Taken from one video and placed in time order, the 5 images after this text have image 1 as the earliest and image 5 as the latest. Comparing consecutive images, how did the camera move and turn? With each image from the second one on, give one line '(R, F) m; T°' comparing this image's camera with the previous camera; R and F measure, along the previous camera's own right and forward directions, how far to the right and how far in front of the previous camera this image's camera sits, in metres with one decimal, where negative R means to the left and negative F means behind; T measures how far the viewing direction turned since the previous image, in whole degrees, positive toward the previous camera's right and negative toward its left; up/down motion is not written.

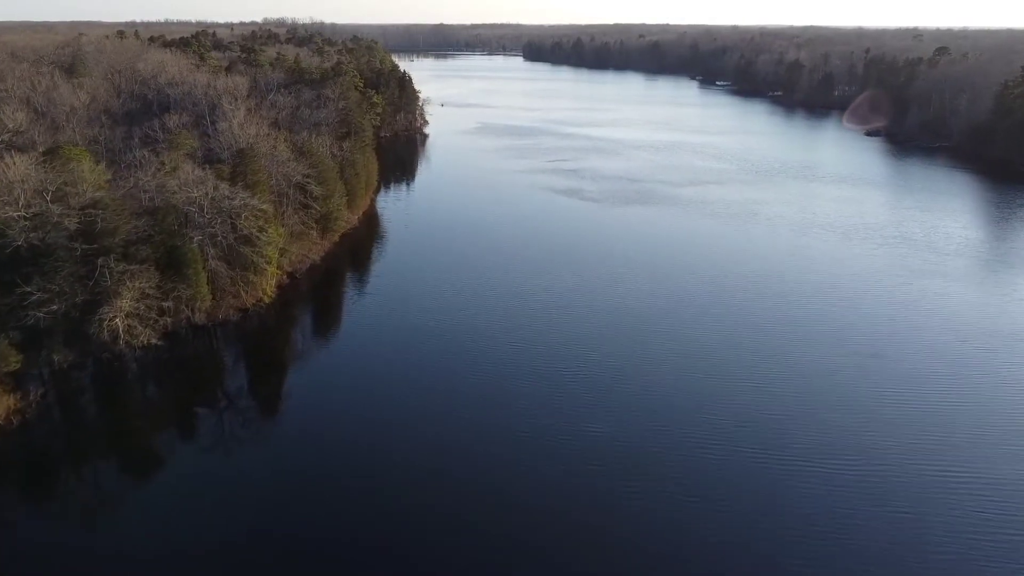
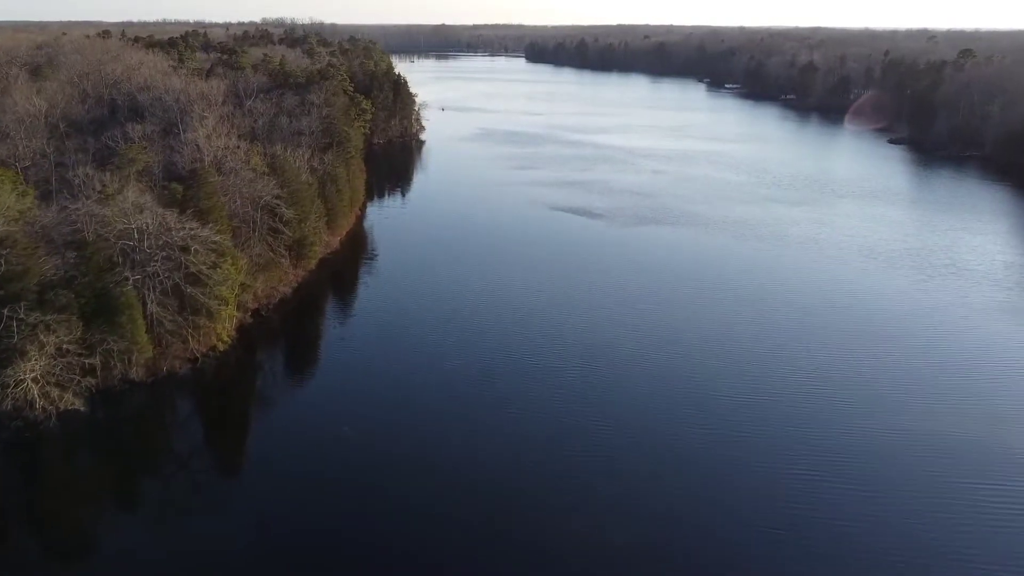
(+0.1, +2.8) m; 0°
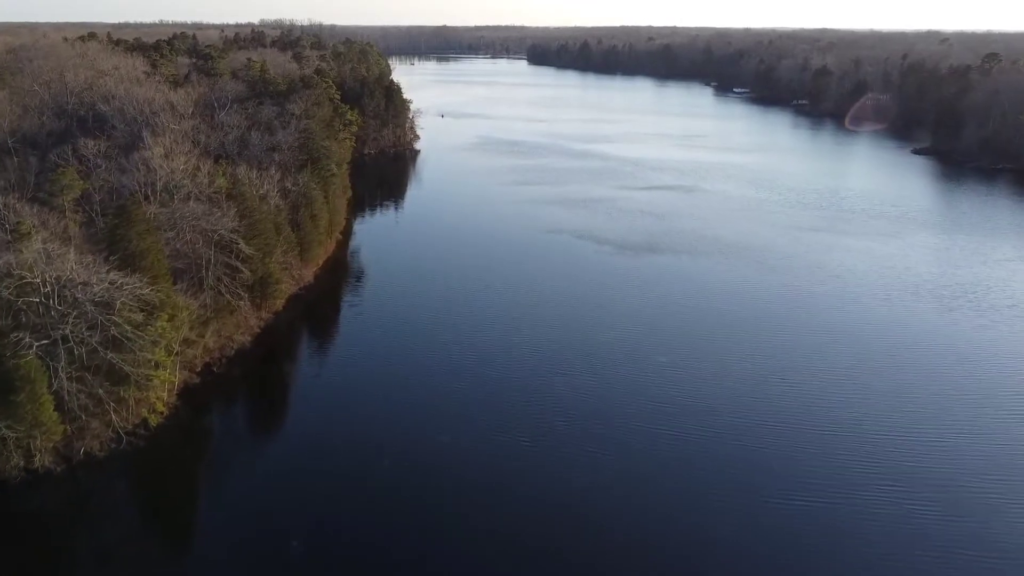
(+0.1, +2.8) m; 0°
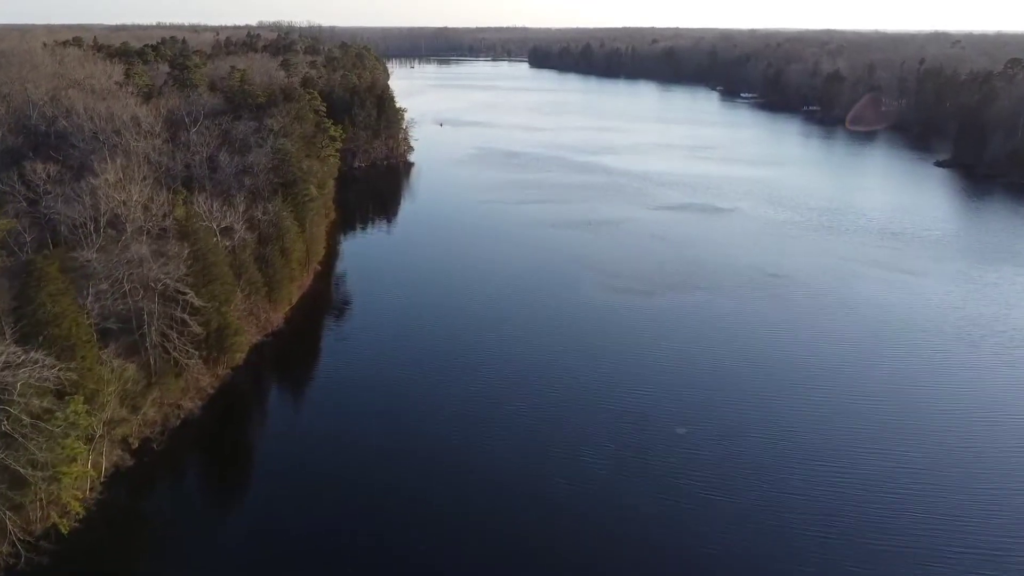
(+0.2, +2.4) m; 0°
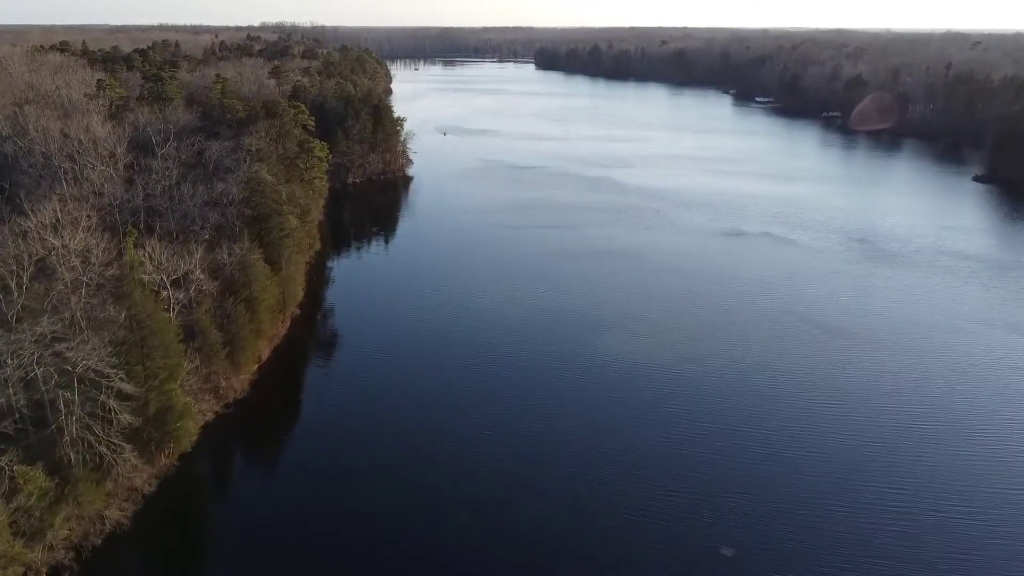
(0.0, +2.8) m; 0°
